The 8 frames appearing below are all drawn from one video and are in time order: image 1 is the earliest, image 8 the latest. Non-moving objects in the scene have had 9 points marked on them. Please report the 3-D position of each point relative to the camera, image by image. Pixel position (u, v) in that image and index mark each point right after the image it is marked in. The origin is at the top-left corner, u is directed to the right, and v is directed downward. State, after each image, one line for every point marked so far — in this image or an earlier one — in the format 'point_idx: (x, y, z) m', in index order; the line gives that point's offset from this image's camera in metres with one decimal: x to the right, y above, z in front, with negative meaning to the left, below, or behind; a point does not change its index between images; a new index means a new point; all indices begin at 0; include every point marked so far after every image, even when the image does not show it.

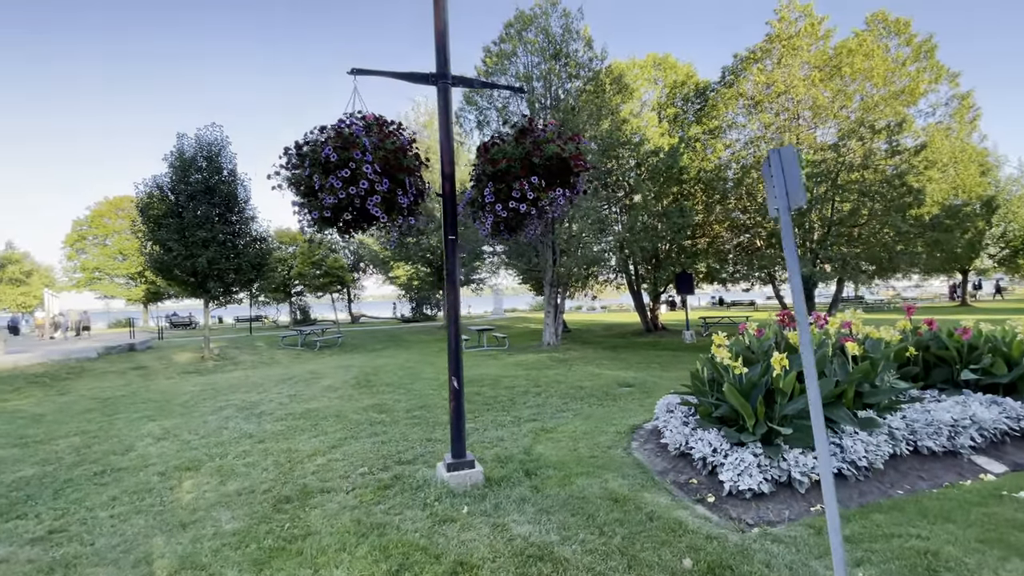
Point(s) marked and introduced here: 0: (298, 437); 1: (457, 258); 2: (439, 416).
0: (-2.5, -1.7, +5.5) m
1: (-0.4, +0.2, +3.8) m
2: (-1.0, -1.7, +6.2) m
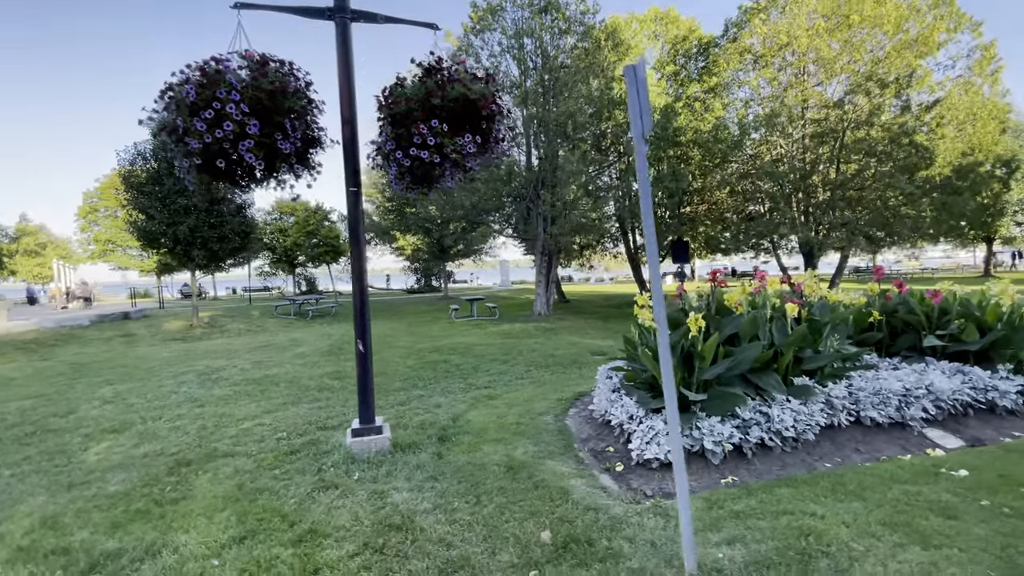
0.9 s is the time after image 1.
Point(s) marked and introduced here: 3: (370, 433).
0: (-3.1, -1.3, +5.4) m
1: (-1.1, +0.6, +3.6) m
2: (-1.6, -1.2, +6.1) m
3: (-1.1, -1.1, +3.6) m
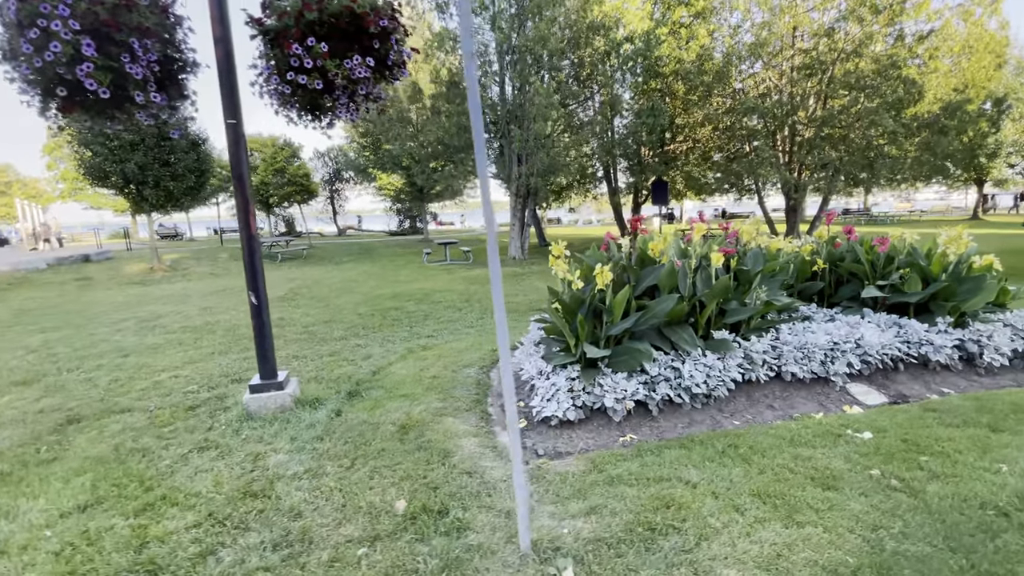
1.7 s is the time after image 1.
0: (-3.8, -0.7, +5.2) m
1: (-1.8, +0.9, +3.2) m
2: (-2.2, -0.5, +5.9) m
3: (-1.7, -0.7, +3.4) m
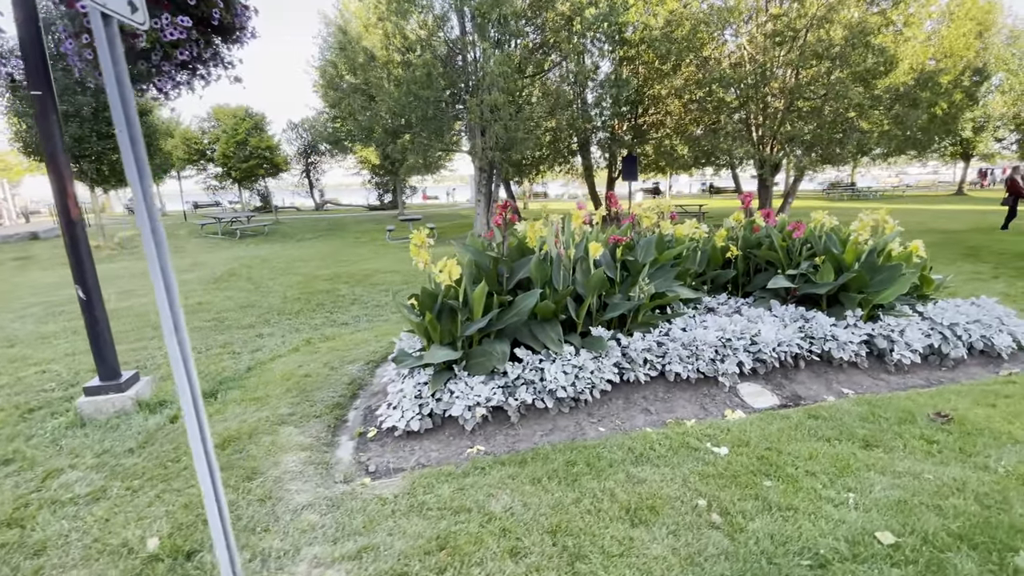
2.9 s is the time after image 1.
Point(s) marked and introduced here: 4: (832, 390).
0: (-4.7, -0.5, +4.9) m
1: (-2.7, +1.0, +2.8) m
2: (-3.2, -0.3, +5.5) m
3: (-2.6, -0.7, +3.1) m
4: (+2.1, -0.7, +3.0) m
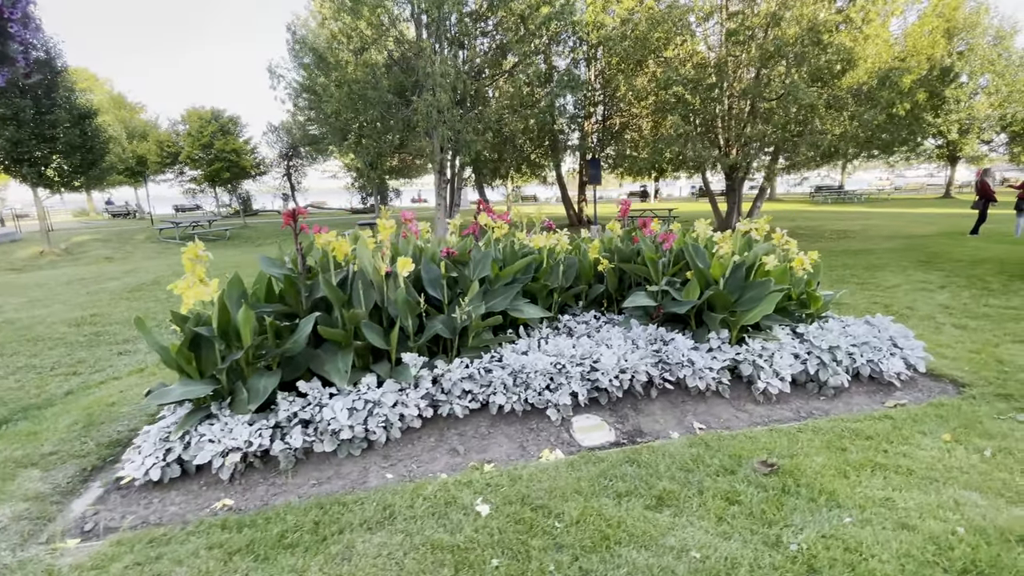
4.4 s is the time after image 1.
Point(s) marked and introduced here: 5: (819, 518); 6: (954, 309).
0: (-5.8, -0.7, +4.6) m
1: (-3.8, +0.9, +2.4) m
2: (-4.2, -0.5, +5.2) m
3: (-3.7, -0.8, +2.7) m
4: (+1.0, -0.8, +2.7) m
5: (+1.1, -0.8, +1.7) m
6: (+4.7, -0.2, +5.0) m
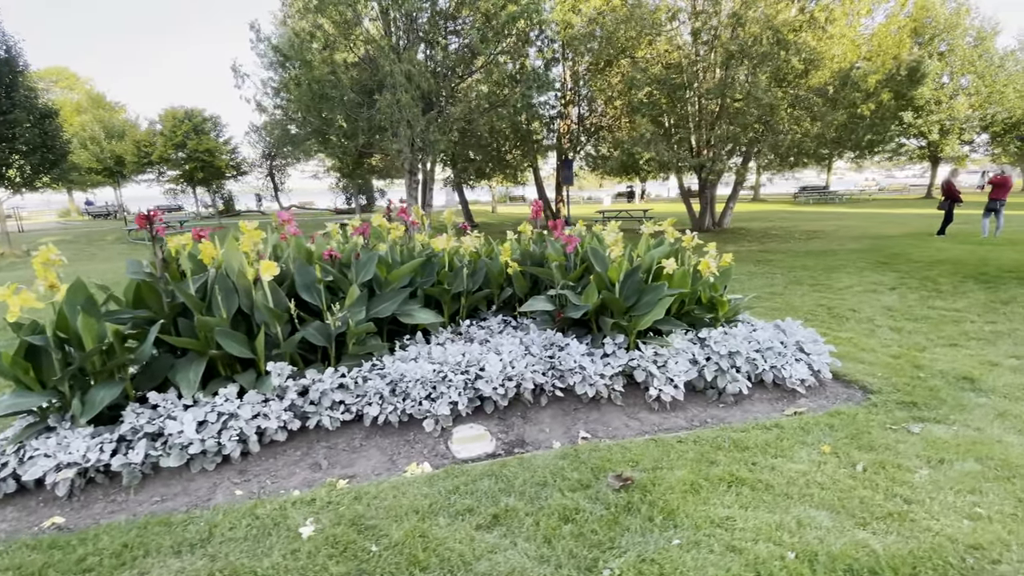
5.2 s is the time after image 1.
0: (-6.5, -0.7, +4.4) m
1: (-4.4, +0.8, +2.3) m
2: (-4.9, -0.5, +5.1) m
3: (-4.4, -0.8, +2.6) m
4: (+0.3, -0.8, +2.6) m
5: (+0.5, -0.9, +1.6) m
6: (+4.0, -0.2, +4.9) m
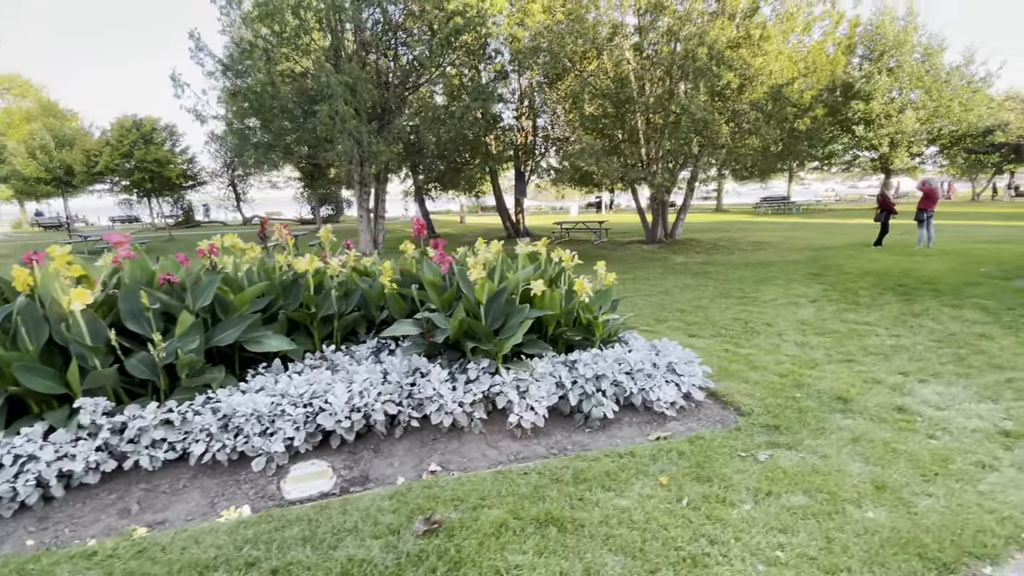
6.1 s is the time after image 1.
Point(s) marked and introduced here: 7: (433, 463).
0: (-7.3, -0.9, +4.0) m
1: (-5.2, +0.7, +2.0) m
2: (-5.8, -0.7, +4.7) m
3: (-5.2, -1.0, +2.3) m
4: (-0.5, -0.9, +2.4) m
5: (-0.3, -1.0, +1.5) m
6: (+3.1, -0.4, +4.9) m
7: (-0.4, -0.9, +2.5) m
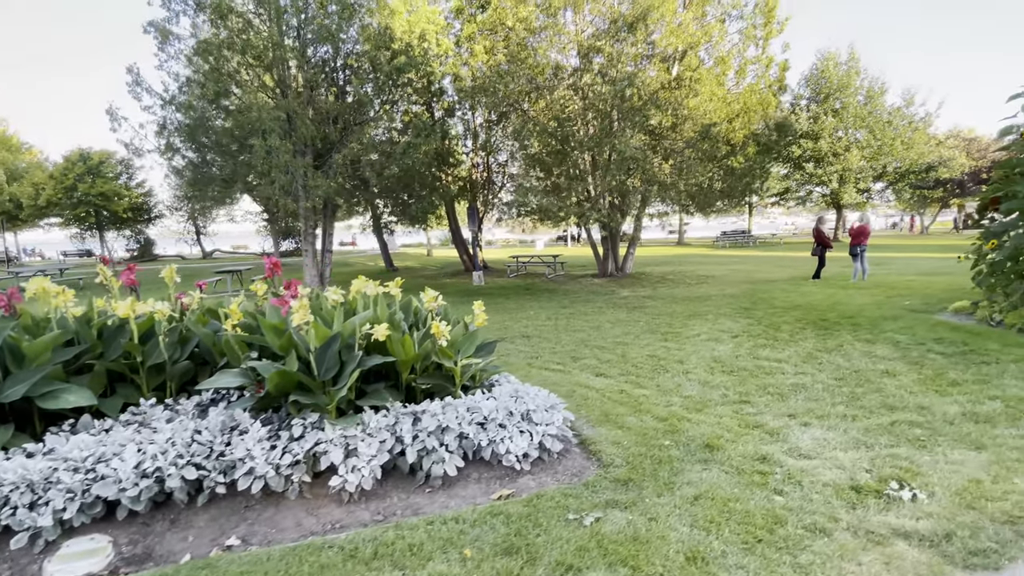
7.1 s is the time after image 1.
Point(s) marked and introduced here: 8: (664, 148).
0: (-8.2, -1.3, +3.5) m
1: (-6.1, +0.4, +1.7) m
2: (-6.8, -1.1, +4.3) m
3: (-6.0, -1.2, +1.8) m
4: (-1.4, -1.1, +2.1) m
5: (-1.1, -1.1, +1.2) m
6: (+2.1, -0.8, +4.8) m
7: (-1.3, -1.1, +2.2) m
8: (+3.1, +2.9, +9.5) m
